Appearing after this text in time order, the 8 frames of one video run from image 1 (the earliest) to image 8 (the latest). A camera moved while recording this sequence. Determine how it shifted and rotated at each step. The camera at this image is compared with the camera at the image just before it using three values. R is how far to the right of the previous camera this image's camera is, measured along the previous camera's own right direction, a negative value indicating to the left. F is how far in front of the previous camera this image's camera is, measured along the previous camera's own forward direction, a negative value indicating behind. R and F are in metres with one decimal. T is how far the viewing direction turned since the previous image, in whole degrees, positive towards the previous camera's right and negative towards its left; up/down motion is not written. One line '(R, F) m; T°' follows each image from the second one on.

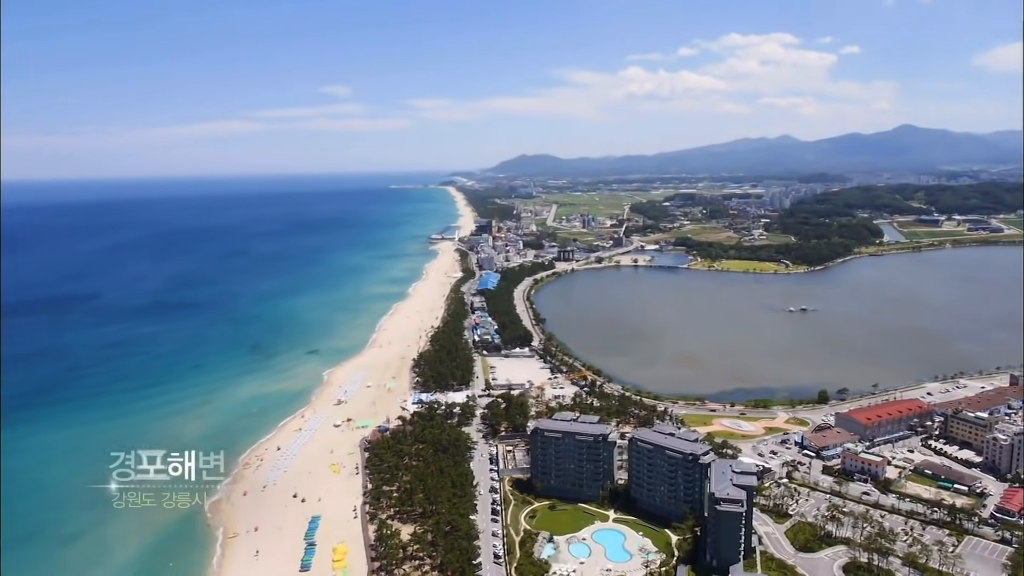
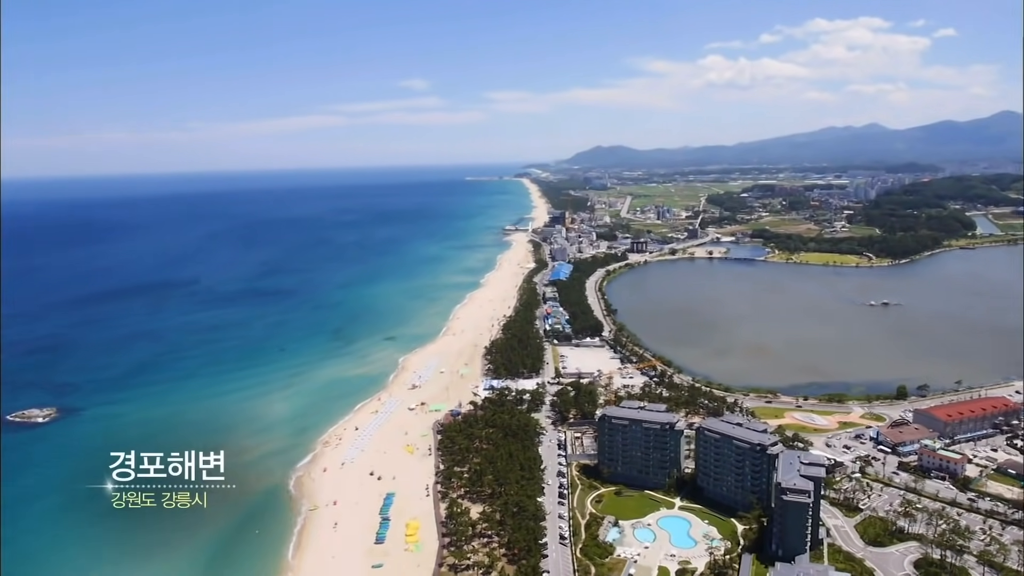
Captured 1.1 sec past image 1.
(+0.2, -0.6) m; -6°
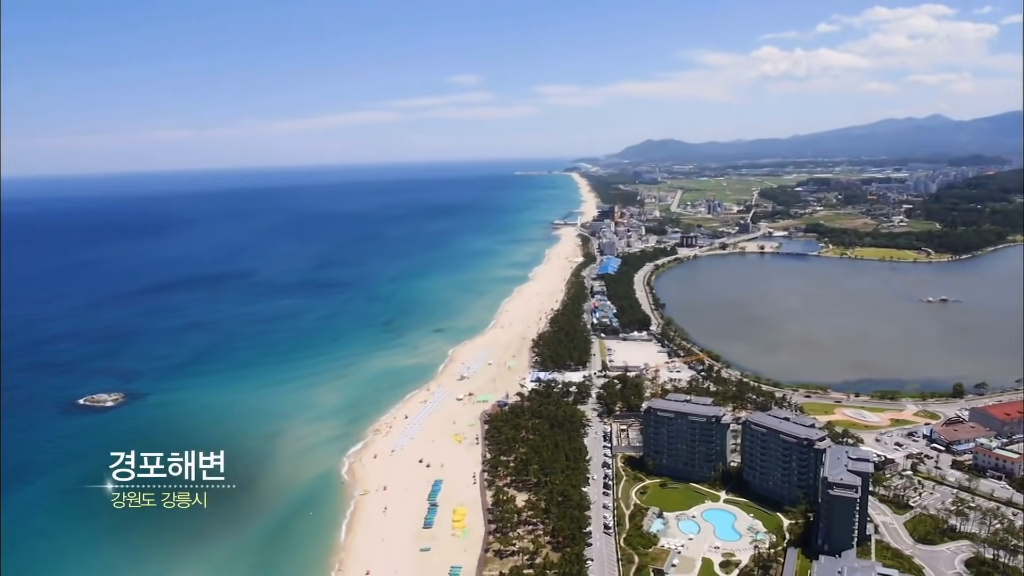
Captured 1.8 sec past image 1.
(+0.1, -0.4) m; -4°
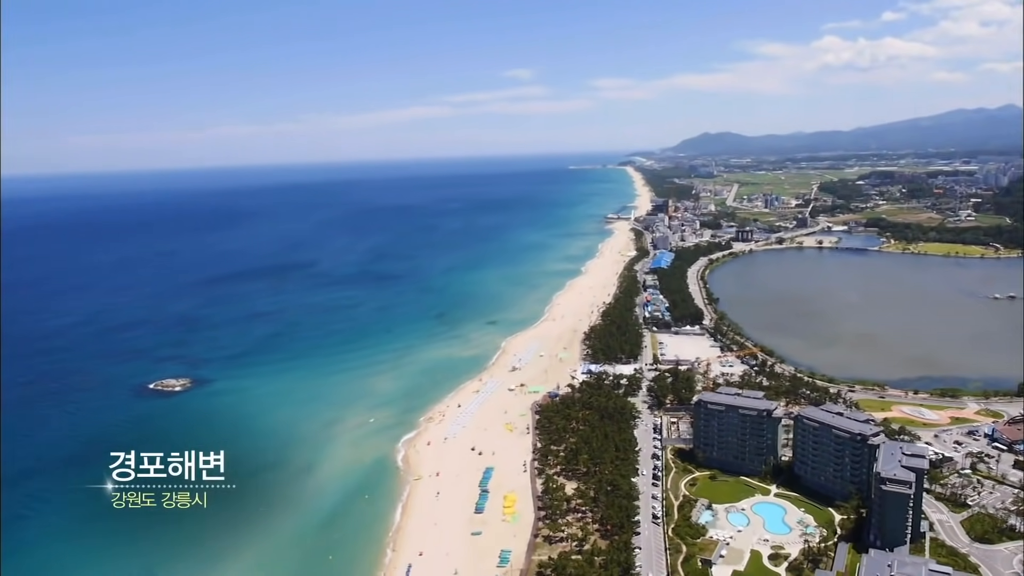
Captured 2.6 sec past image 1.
(+0.1, -0.4) m; -4°
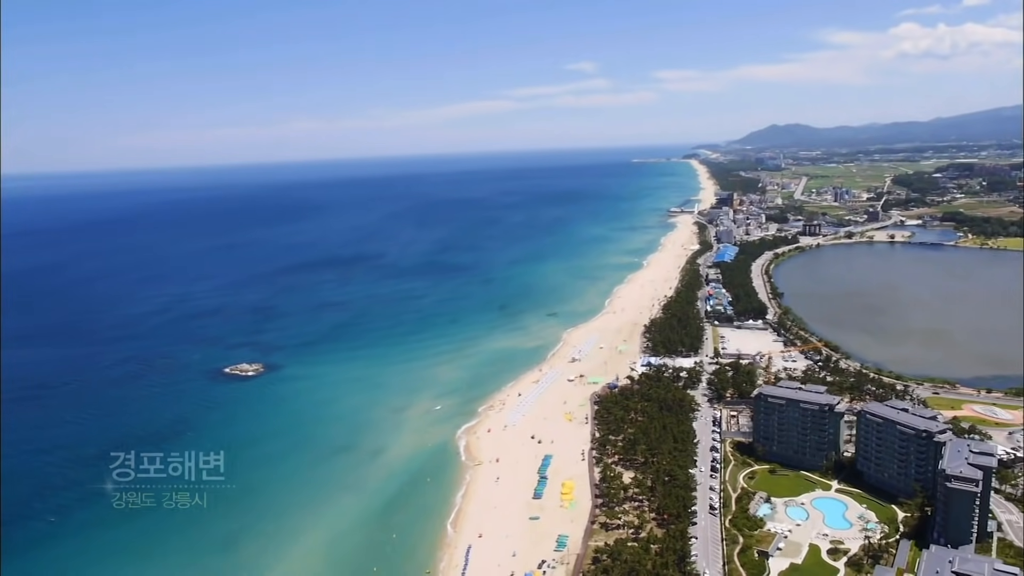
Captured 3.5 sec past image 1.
(+0.1, -0.5) m; -5°
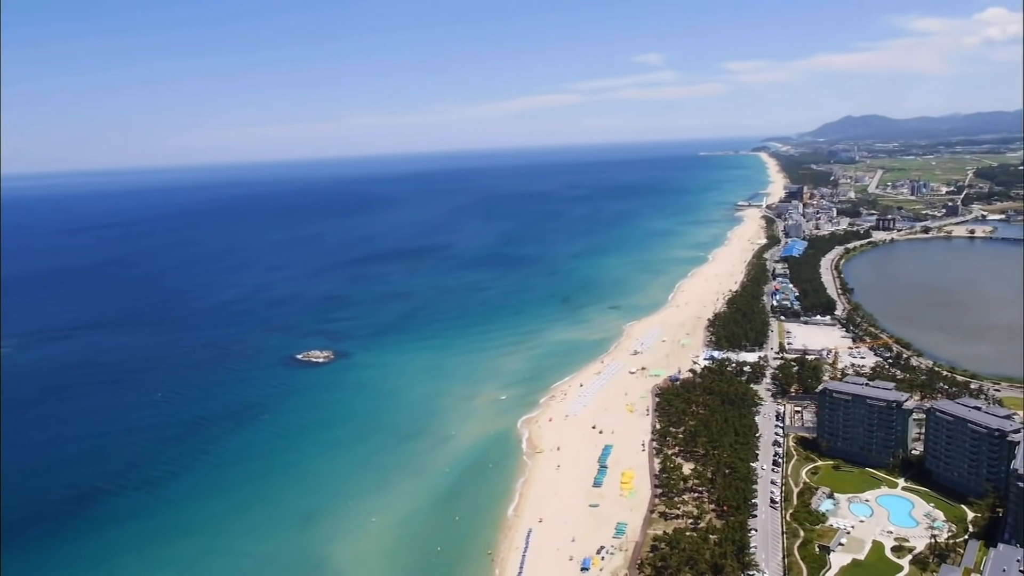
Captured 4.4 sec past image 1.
(0.0, -0.5) m; -5°
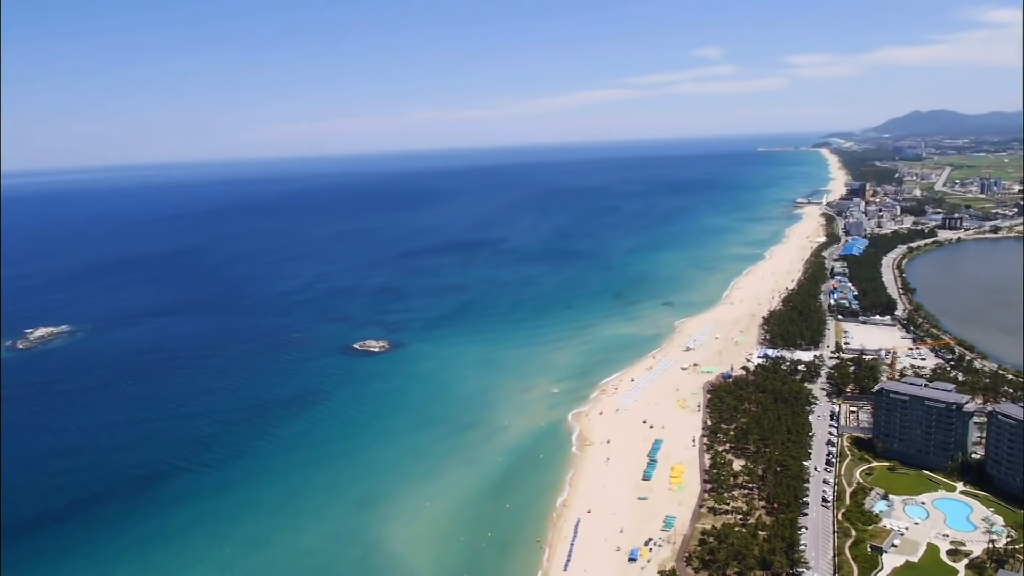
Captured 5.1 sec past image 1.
(0.0, -0.4) m; -4°
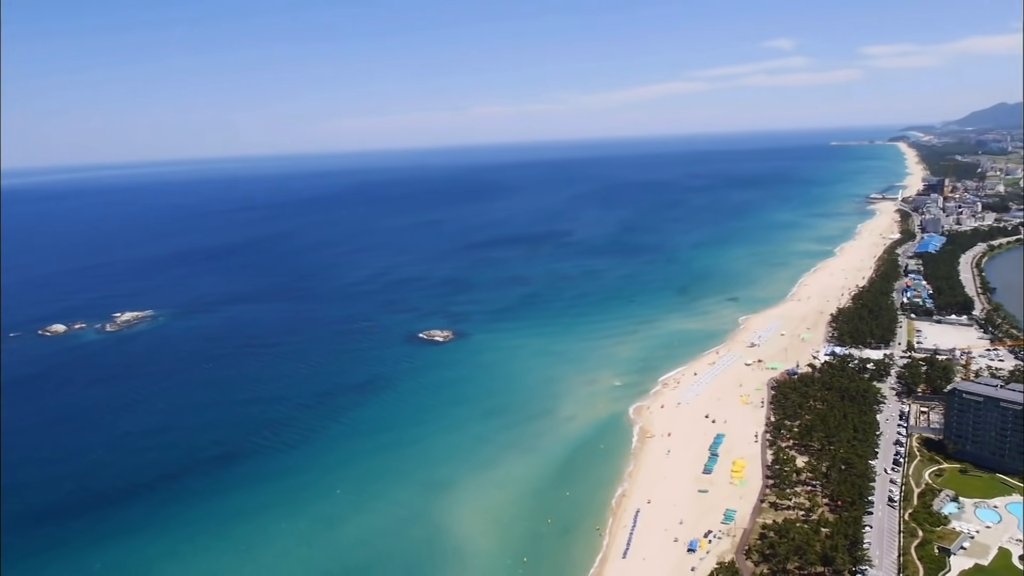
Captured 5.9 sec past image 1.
(-0.1, -0.5) m; -5°
